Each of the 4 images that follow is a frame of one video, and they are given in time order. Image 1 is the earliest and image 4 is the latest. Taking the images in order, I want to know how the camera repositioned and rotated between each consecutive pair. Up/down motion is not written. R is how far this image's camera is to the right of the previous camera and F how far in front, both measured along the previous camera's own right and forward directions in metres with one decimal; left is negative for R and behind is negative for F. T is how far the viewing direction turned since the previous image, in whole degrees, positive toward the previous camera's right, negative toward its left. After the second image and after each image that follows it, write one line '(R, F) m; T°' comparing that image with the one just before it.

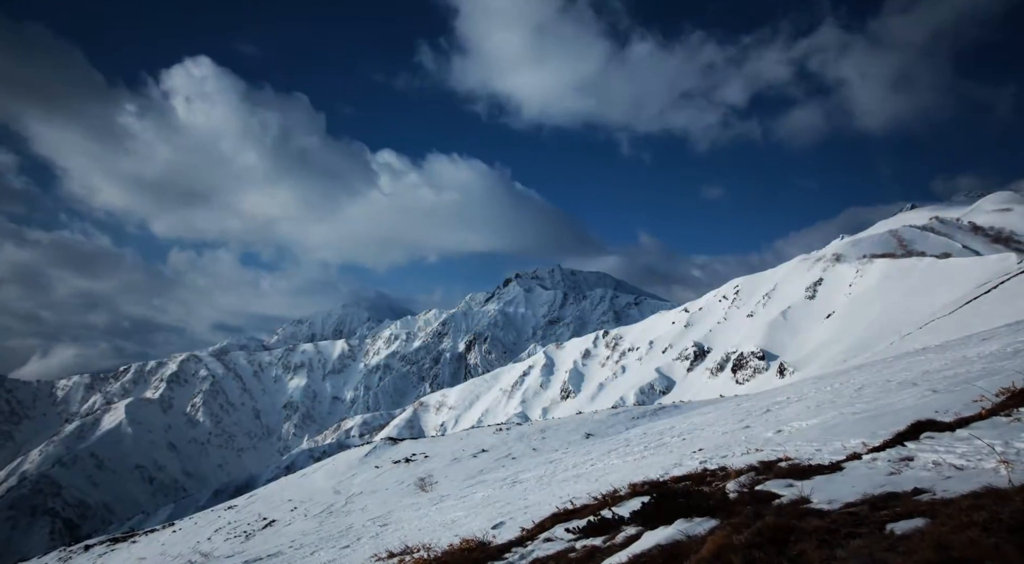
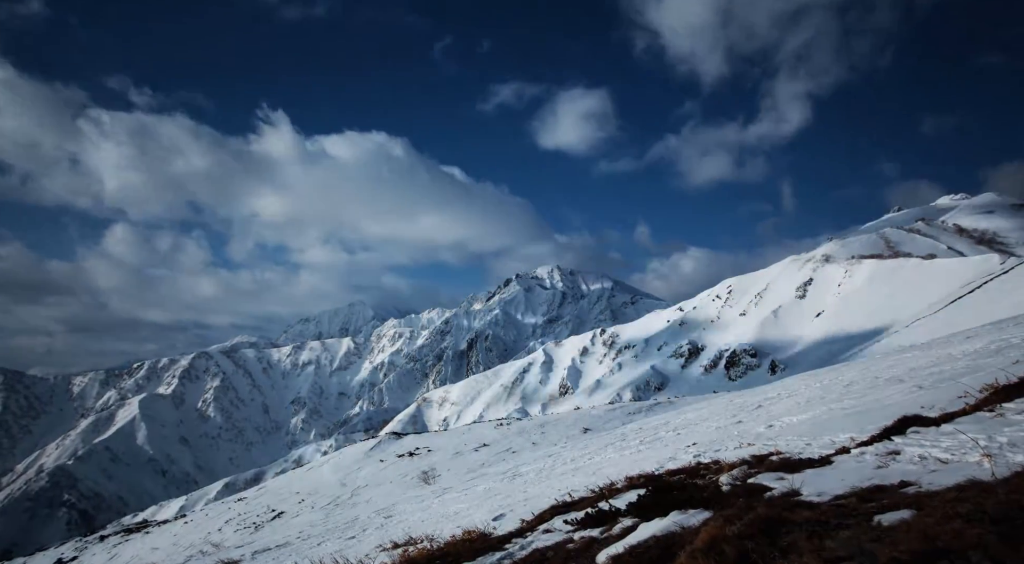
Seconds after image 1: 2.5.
(+0.1, -1.3) m; 0°
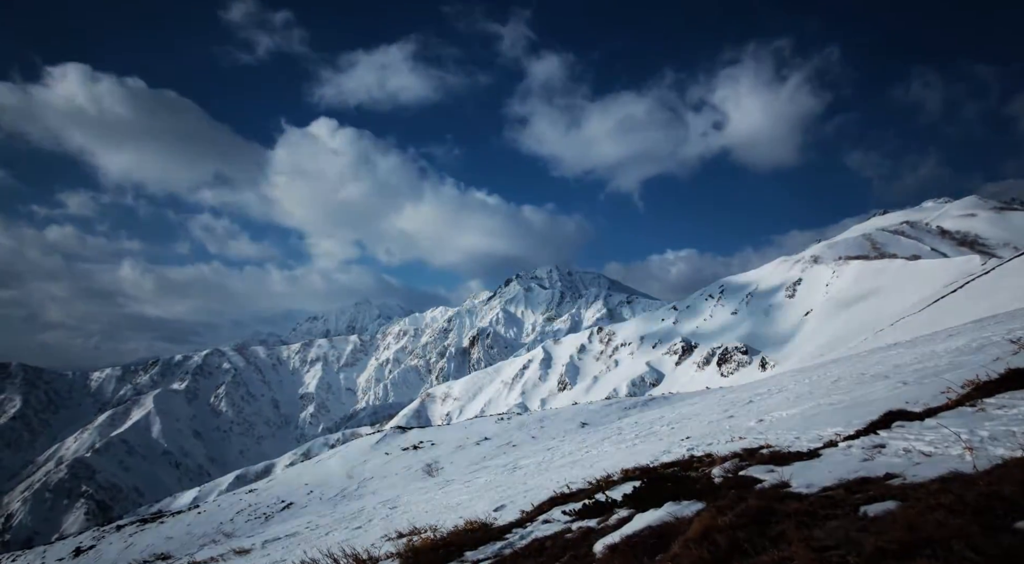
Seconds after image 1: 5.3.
(+0.1, -1.5) m; 0°
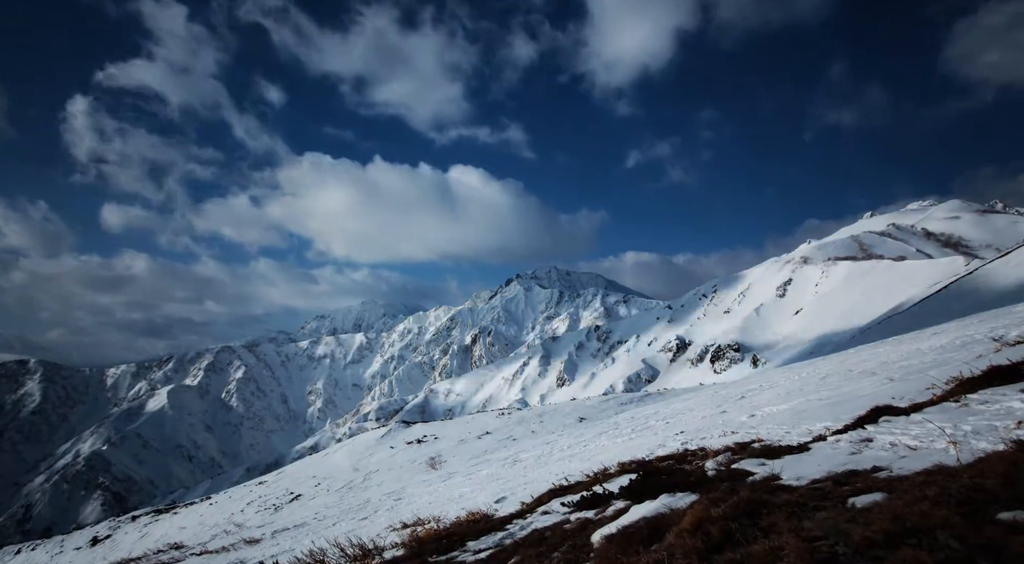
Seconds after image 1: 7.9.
(+0.1, -1.5) m; 0°
